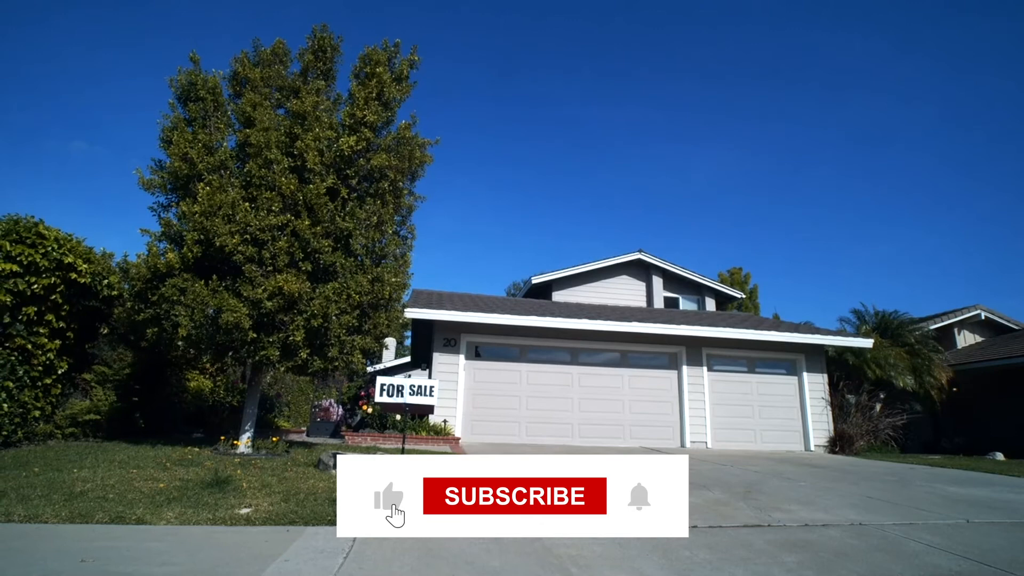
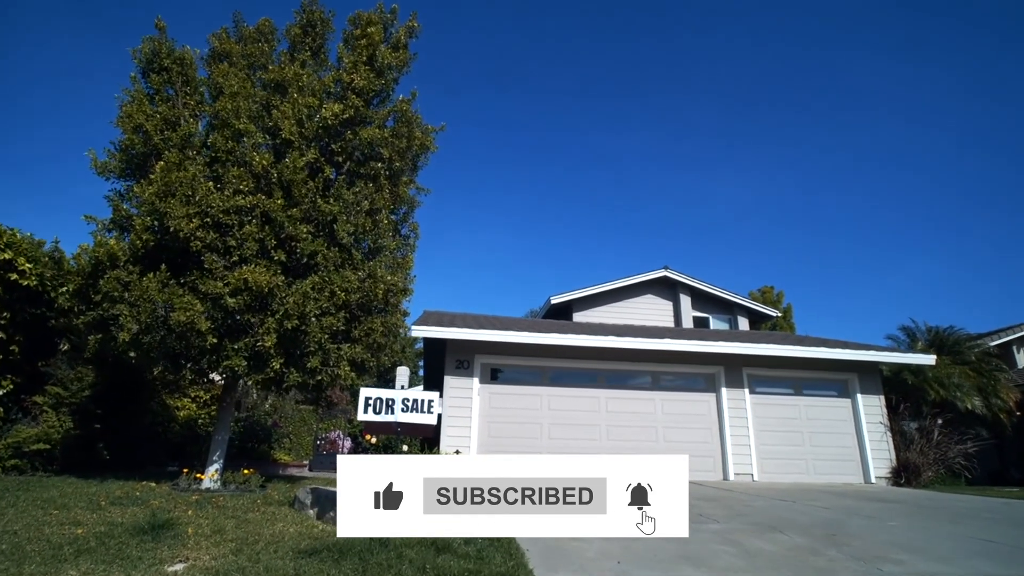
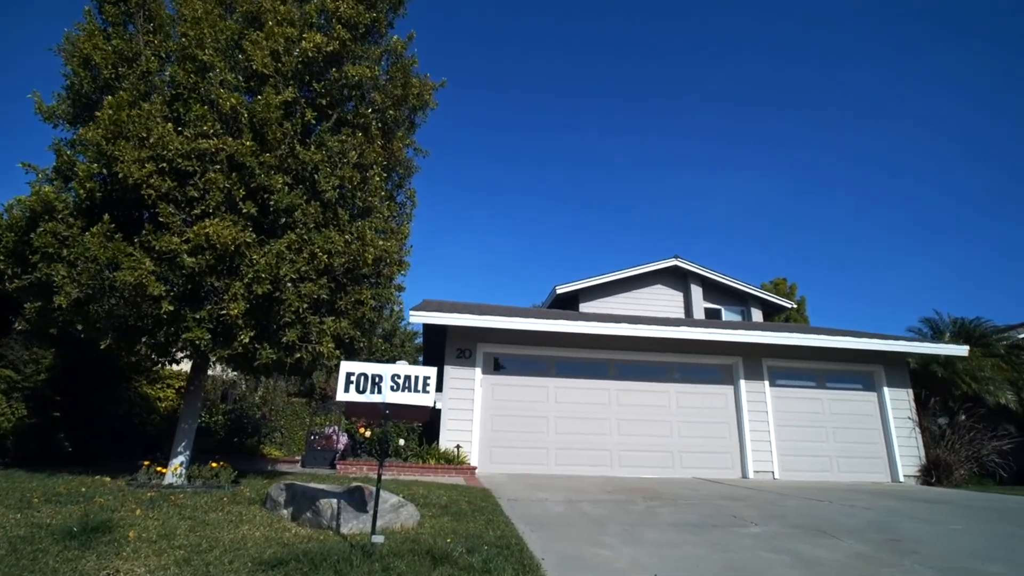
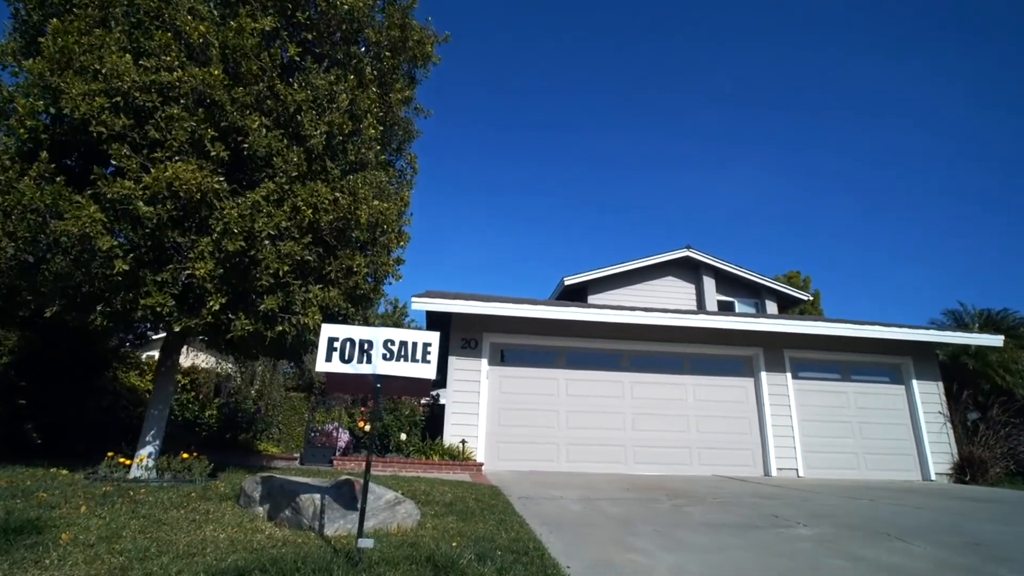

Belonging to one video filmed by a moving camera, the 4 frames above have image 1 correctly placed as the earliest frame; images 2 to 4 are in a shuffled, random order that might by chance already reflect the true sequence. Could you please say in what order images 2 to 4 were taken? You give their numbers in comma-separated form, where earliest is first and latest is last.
2, 3, 4
